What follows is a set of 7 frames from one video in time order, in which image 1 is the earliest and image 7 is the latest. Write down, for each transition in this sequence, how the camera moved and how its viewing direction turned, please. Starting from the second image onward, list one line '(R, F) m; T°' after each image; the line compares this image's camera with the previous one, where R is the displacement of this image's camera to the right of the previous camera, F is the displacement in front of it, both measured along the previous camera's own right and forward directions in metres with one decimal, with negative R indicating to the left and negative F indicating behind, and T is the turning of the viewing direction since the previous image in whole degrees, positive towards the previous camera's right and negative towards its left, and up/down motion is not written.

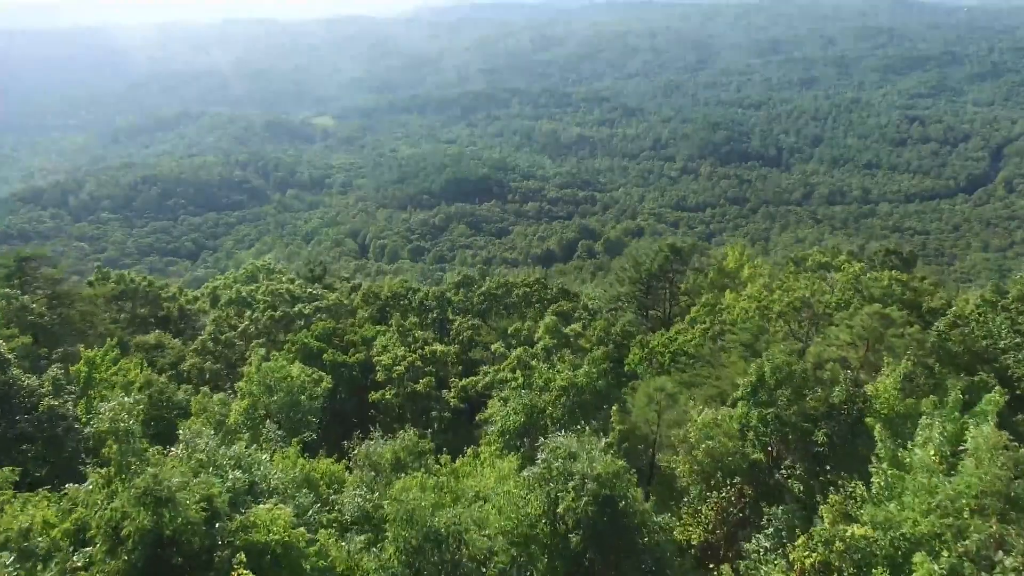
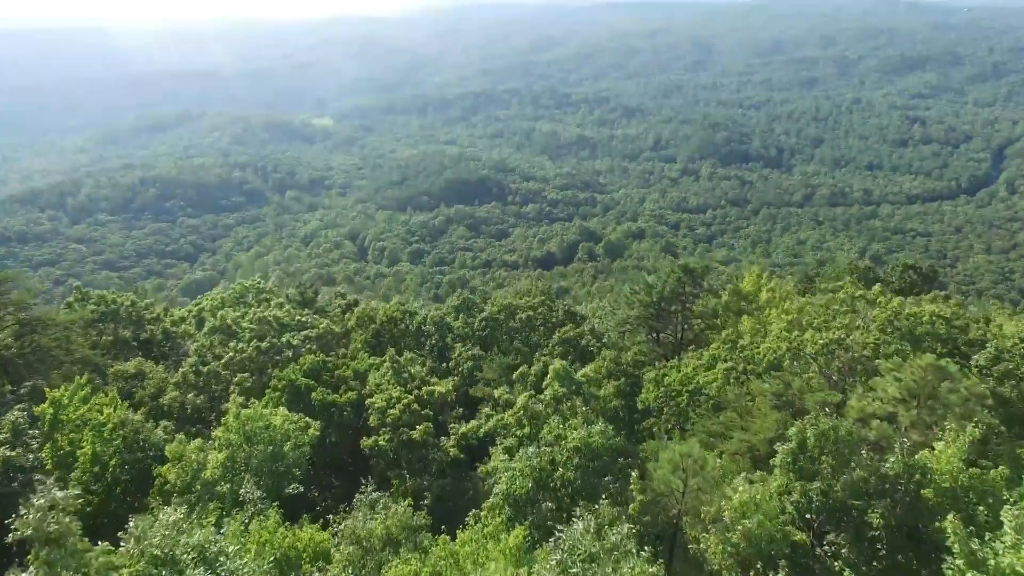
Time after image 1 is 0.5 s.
(0.0, +0.4) m; 0°
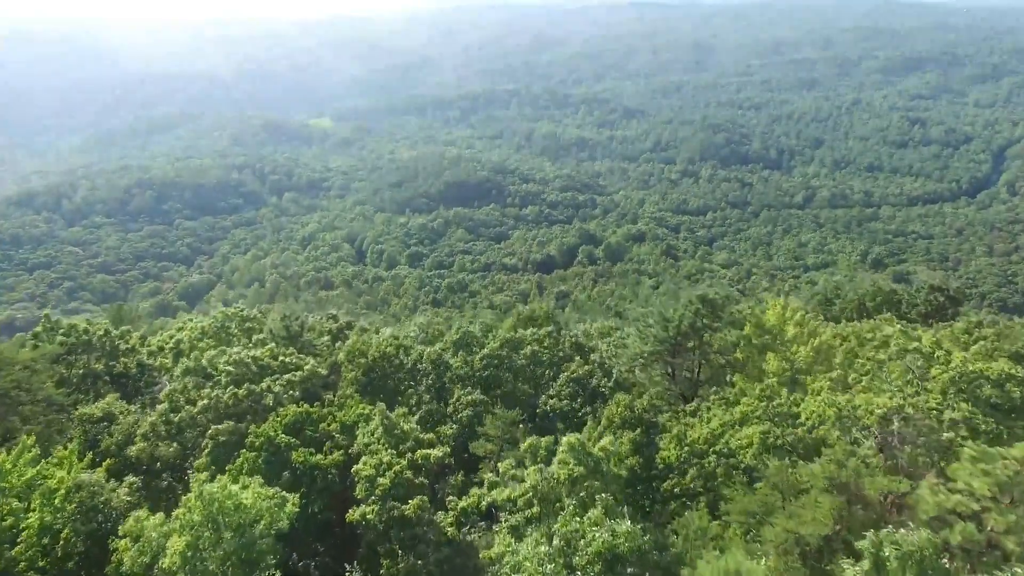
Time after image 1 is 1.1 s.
(0.0, +0.5) m; 0°
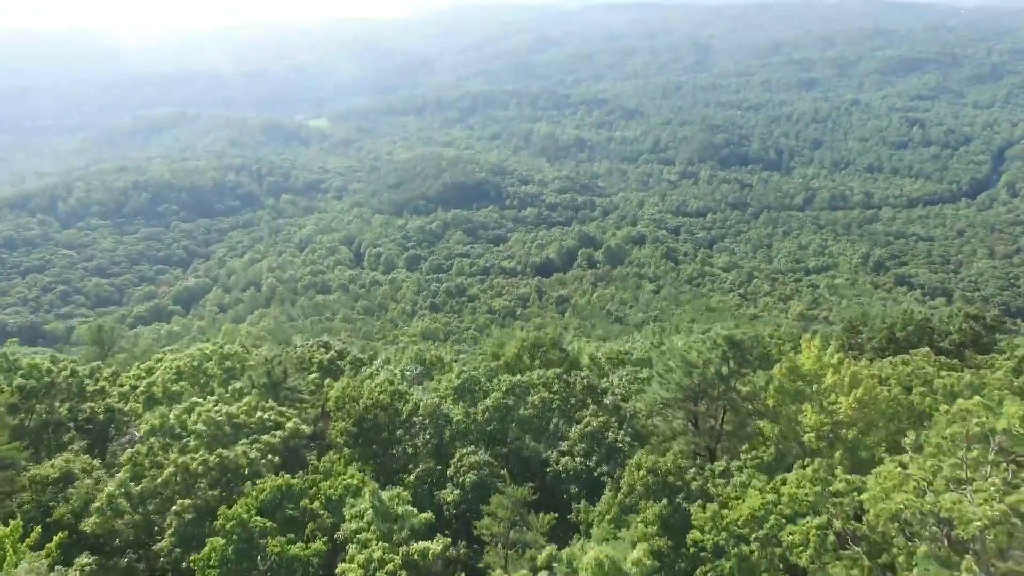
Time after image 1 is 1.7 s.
(-0.1, +0.6) m; 0°
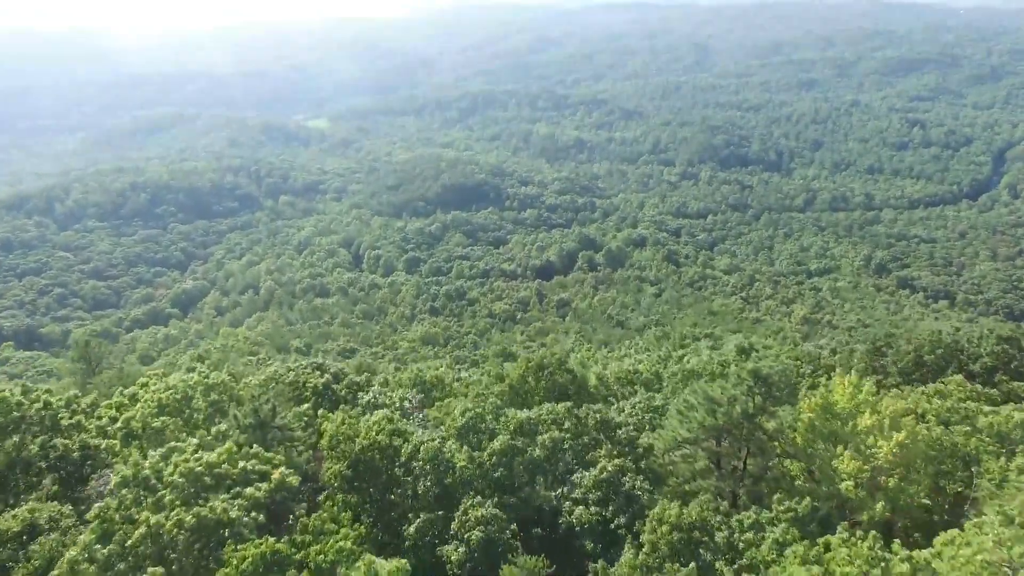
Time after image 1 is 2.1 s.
(-0.1, +0.4) m; 0°
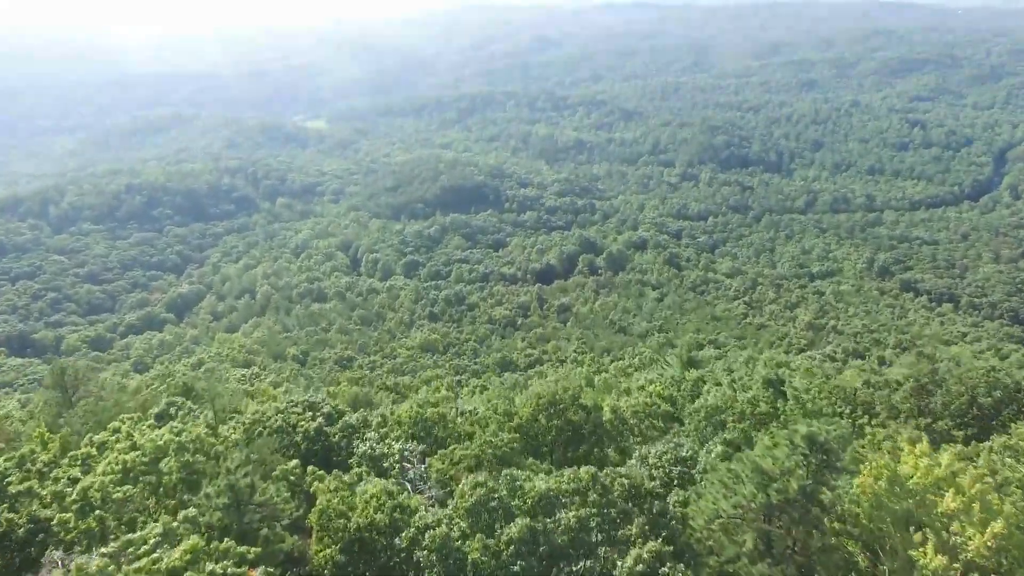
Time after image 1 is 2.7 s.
(-0.1, +0.7) m; 0°
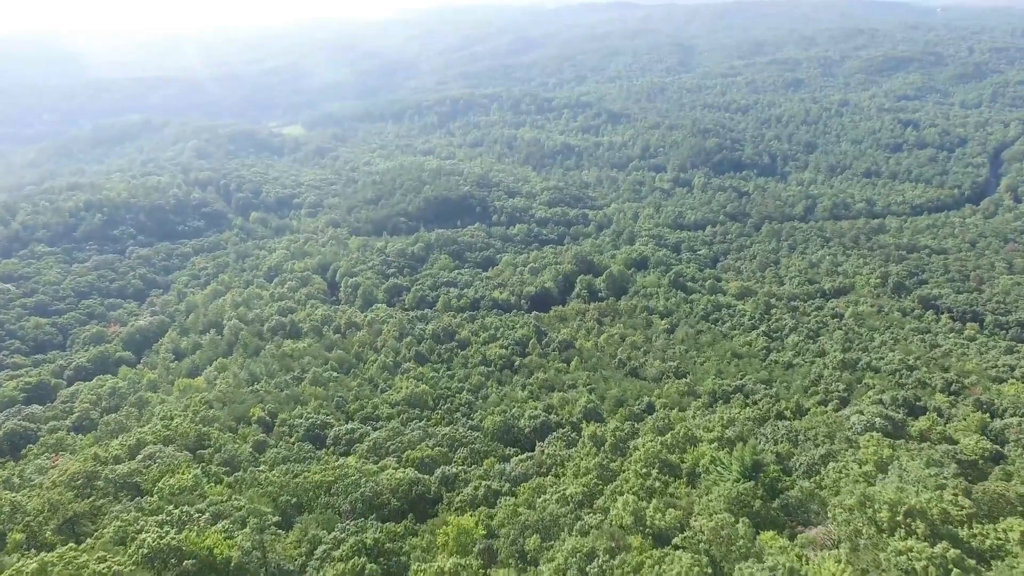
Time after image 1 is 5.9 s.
(-0.7, +4.8) m; +1°
